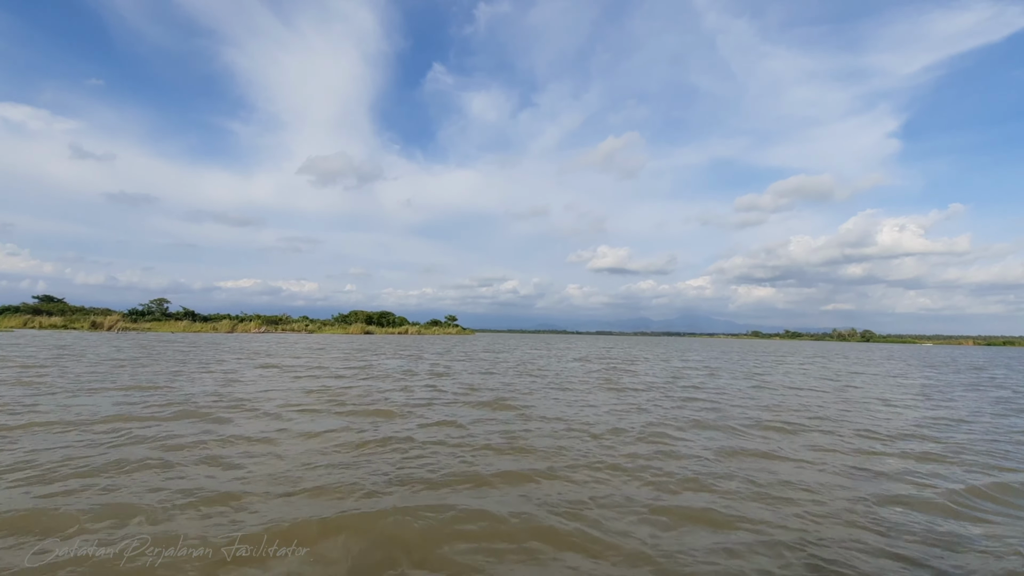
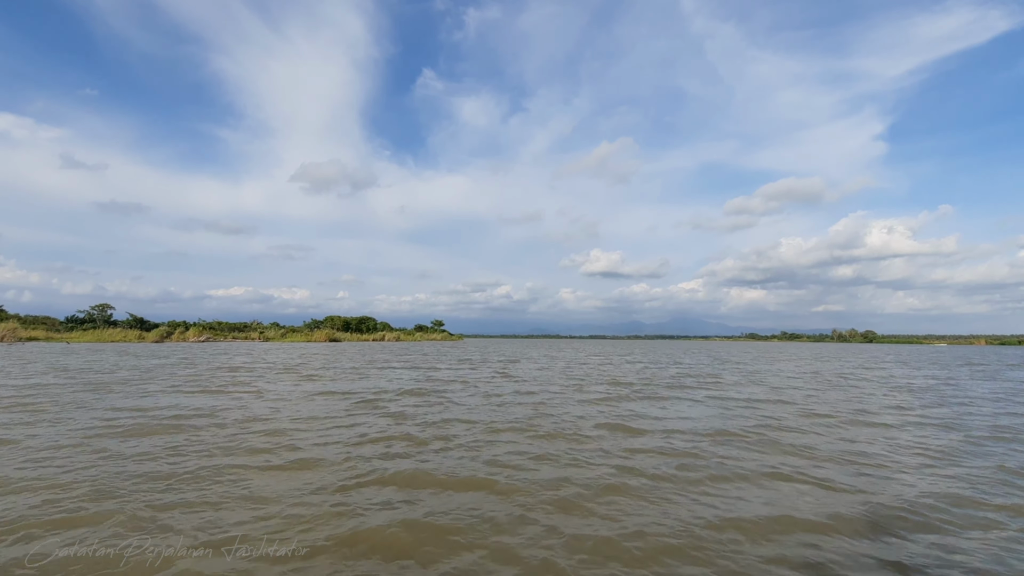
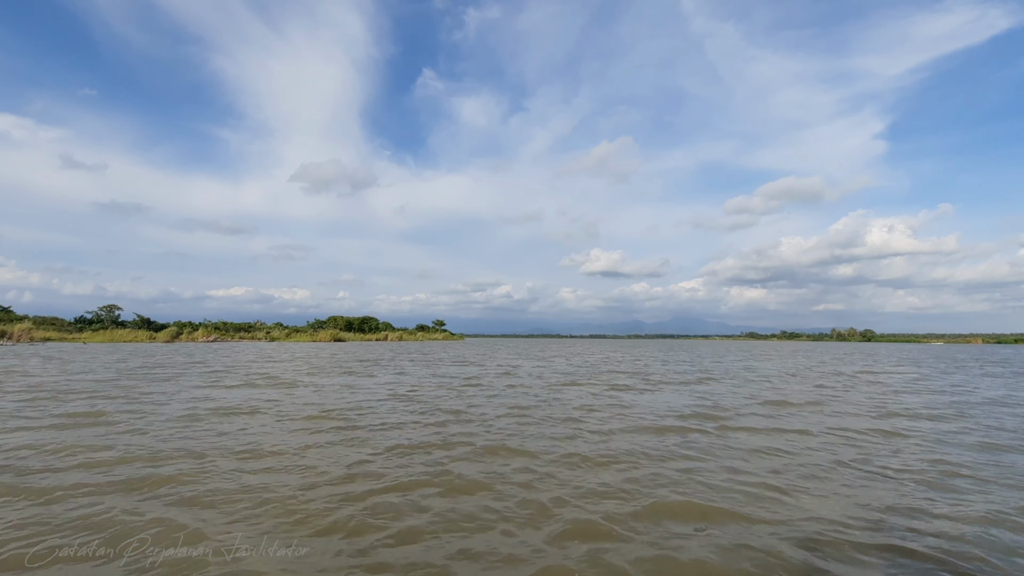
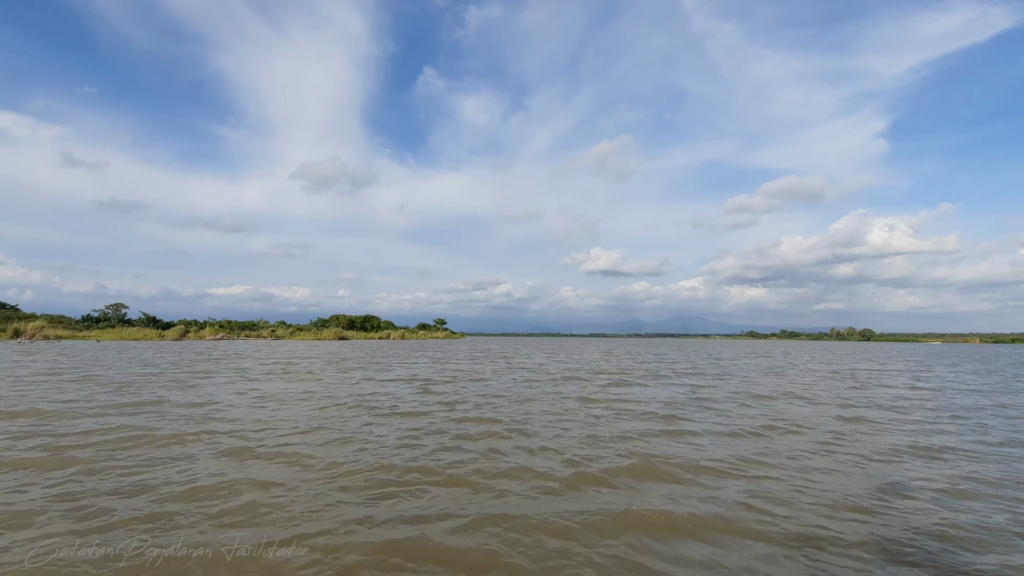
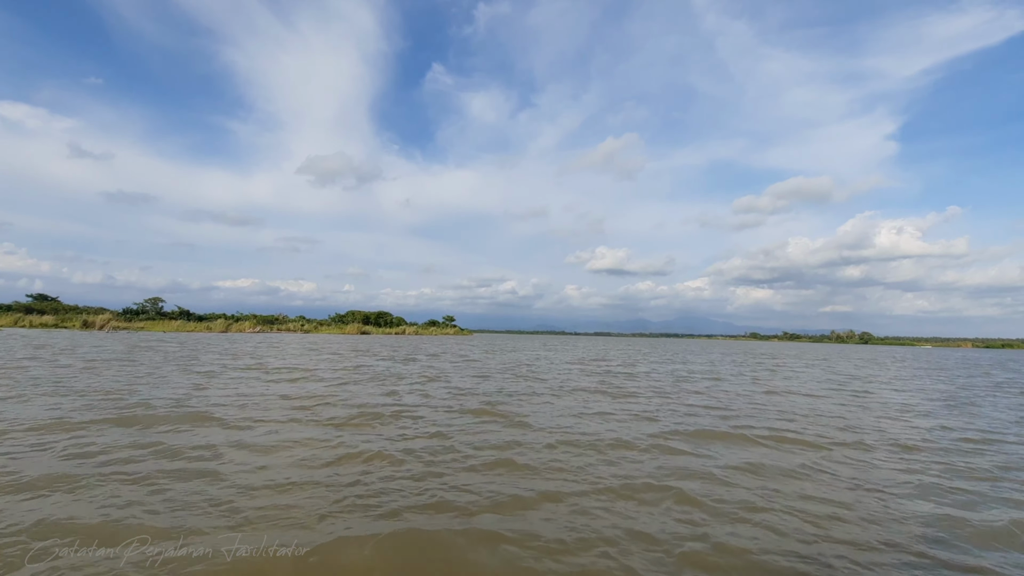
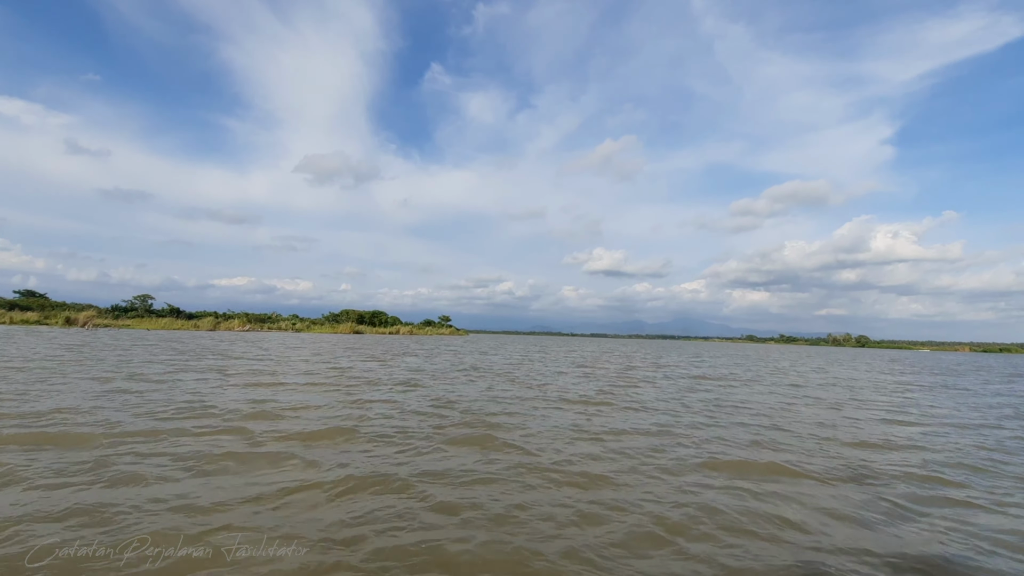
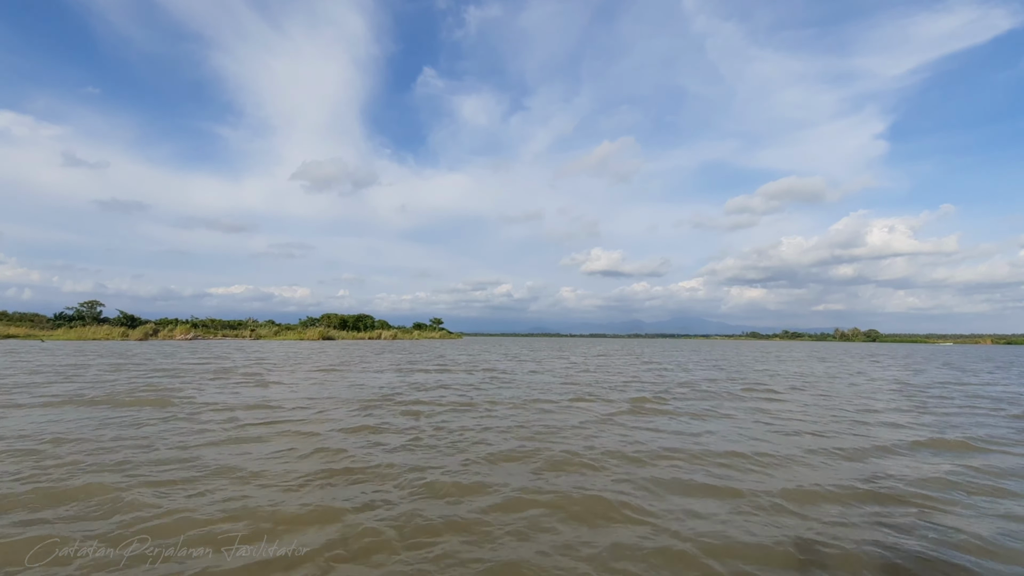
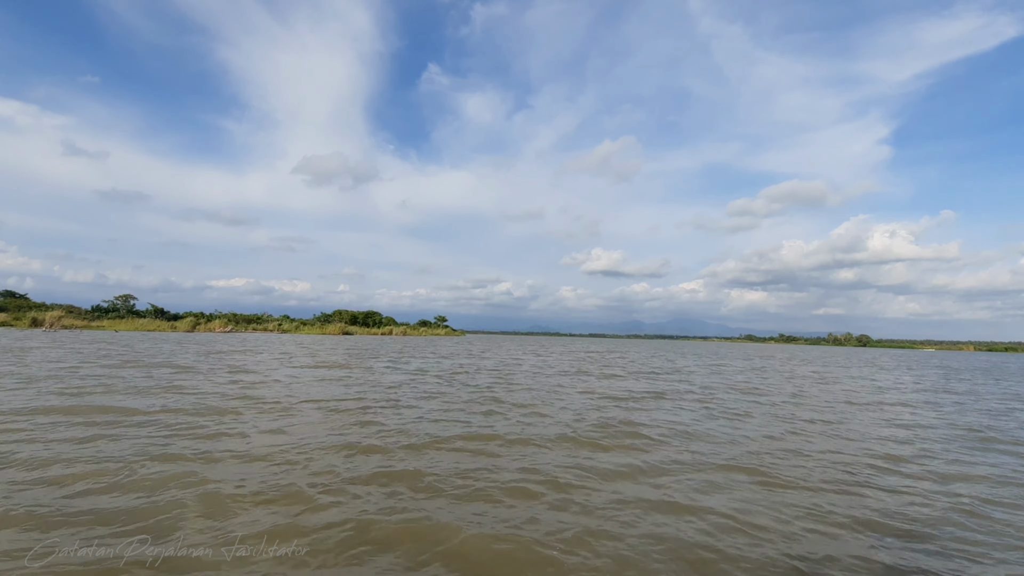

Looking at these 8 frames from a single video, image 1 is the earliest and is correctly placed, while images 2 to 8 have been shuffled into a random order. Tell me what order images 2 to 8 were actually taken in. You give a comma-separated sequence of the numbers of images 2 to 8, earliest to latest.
5, 6, 8, 4, 3, 2, 7
